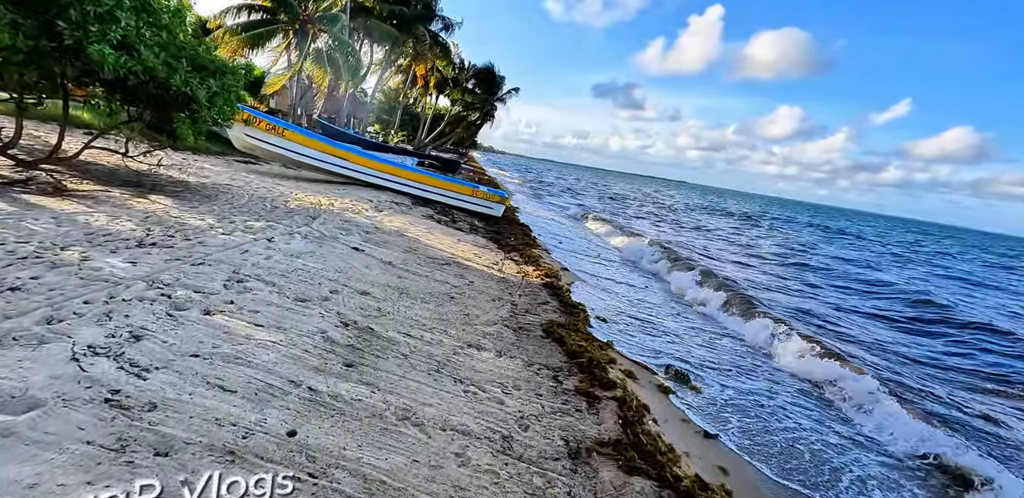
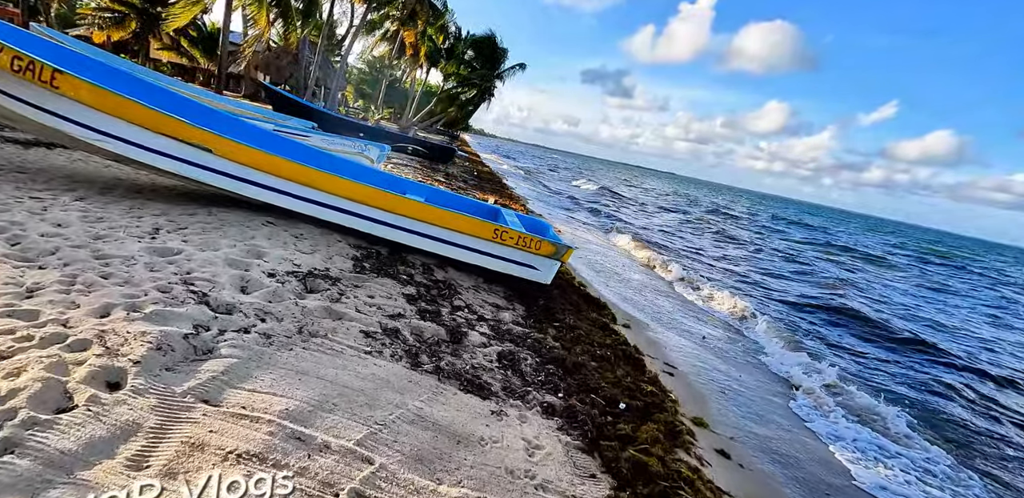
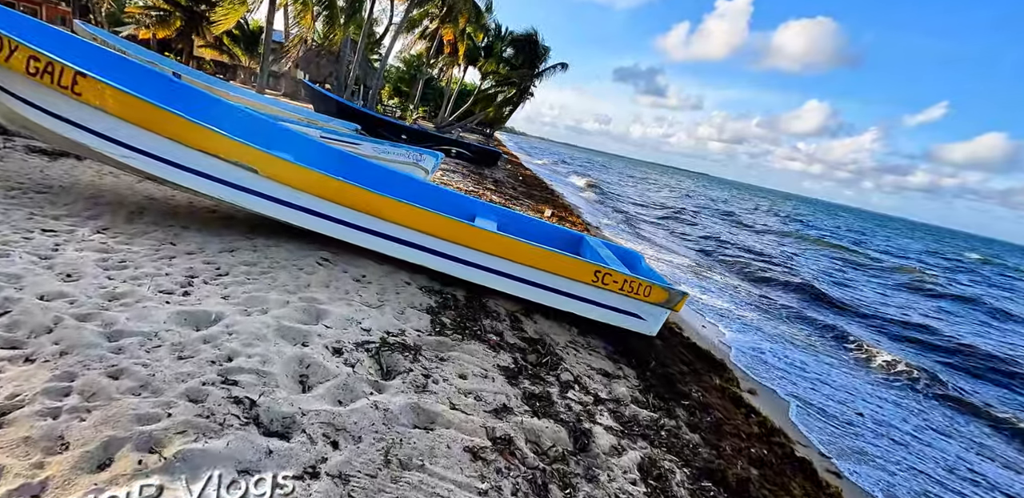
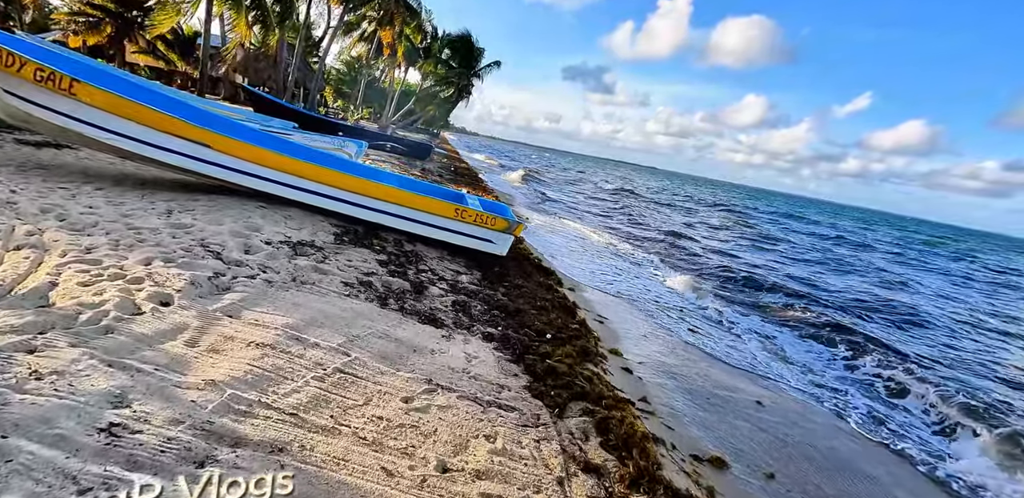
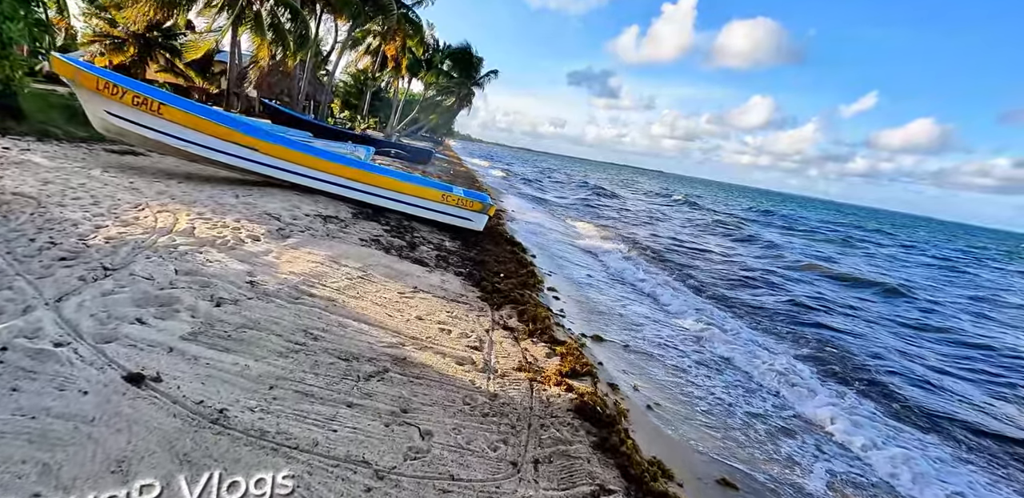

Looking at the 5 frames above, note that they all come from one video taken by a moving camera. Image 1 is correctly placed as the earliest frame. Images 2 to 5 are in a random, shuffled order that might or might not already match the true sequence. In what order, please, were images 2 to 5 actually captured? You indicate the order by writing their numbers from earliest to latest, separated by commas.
5, 4, 2, 3
